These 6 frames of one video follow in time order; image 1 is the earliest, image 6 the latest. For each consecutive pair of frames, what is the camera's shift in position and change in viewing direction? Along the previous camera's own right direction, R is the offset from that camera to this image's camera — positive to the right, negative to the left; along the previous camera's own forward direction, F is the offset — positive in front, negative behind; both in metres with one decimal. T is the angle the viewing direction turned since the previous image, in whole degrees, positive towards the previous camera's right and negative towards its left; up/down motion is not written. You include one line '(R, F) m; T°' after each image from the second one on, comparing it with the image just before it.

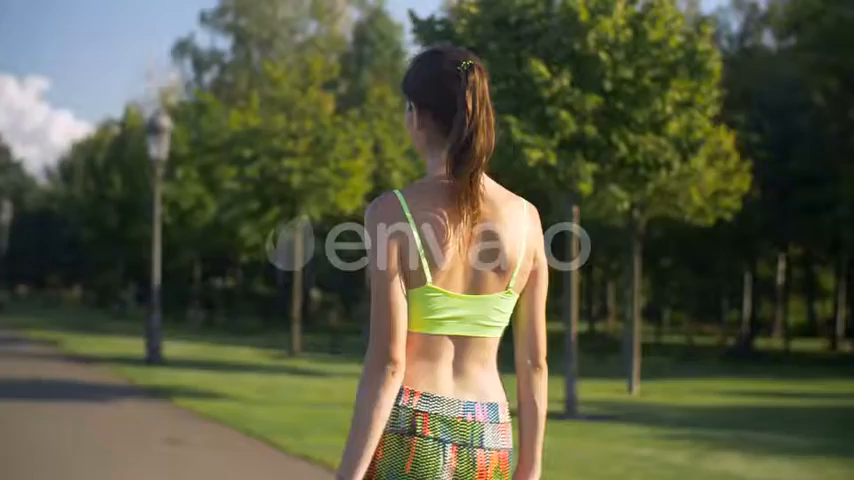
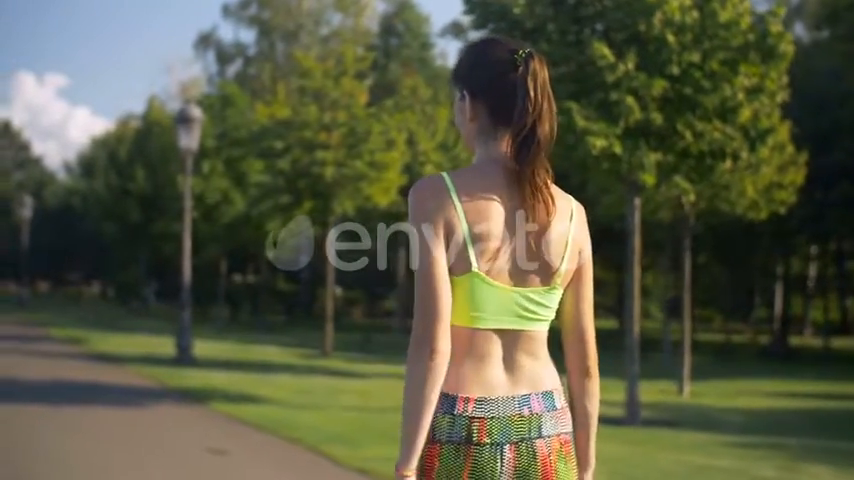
(-0.4, +0.9) m; -1°
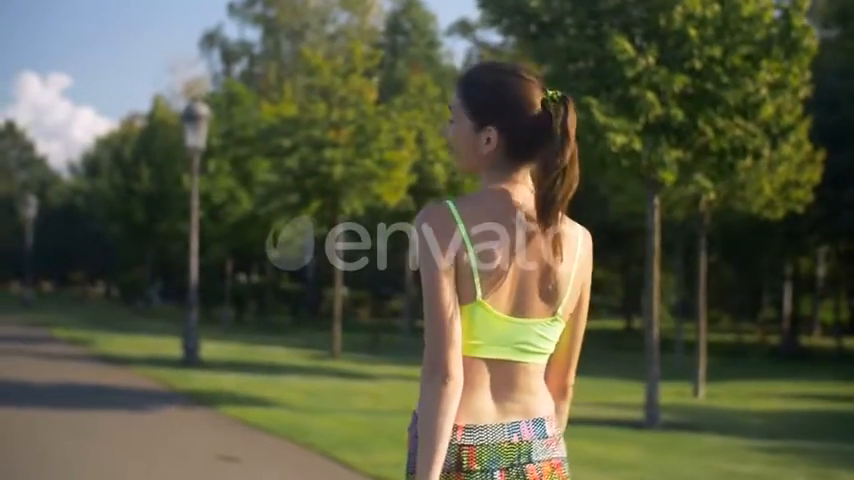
(-0.1, +0.3) m; 0°
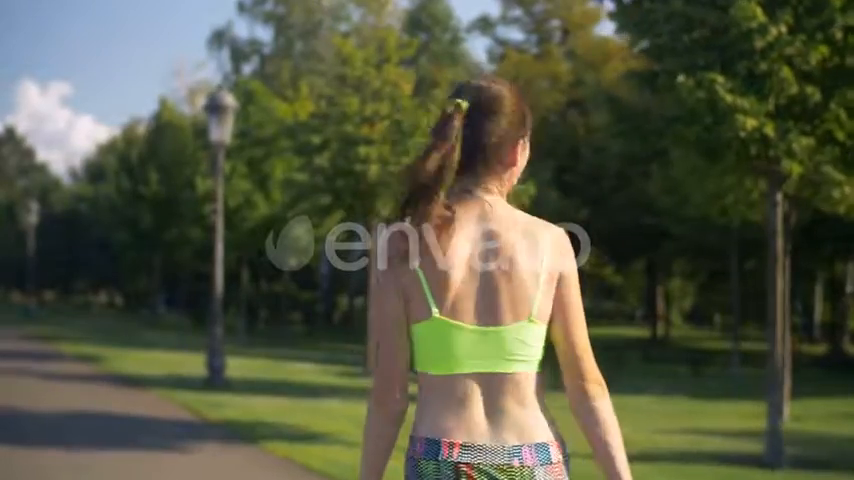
(-0.7, +2.2) m; 0°
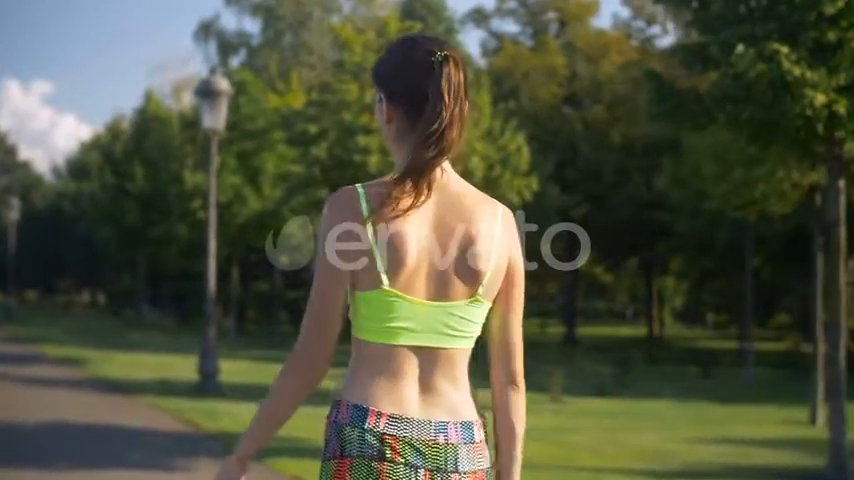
(-0.3, +1.2) m; +1°
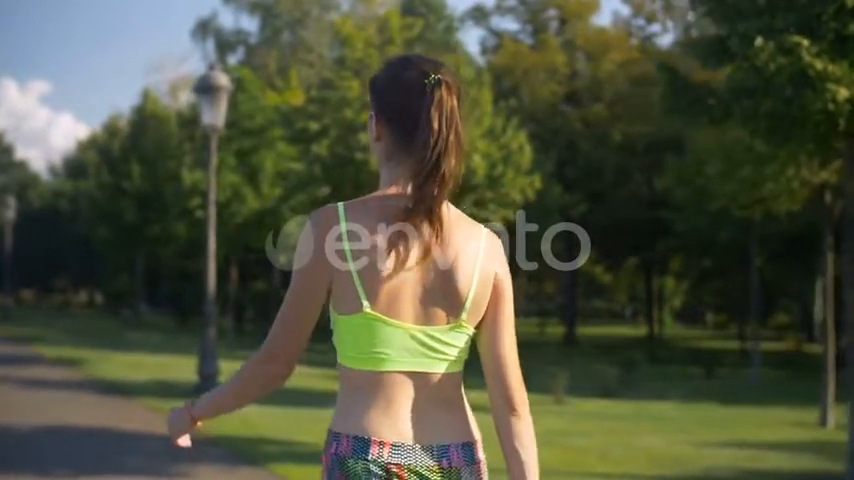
(-0.1, +0.3) m; 0°
